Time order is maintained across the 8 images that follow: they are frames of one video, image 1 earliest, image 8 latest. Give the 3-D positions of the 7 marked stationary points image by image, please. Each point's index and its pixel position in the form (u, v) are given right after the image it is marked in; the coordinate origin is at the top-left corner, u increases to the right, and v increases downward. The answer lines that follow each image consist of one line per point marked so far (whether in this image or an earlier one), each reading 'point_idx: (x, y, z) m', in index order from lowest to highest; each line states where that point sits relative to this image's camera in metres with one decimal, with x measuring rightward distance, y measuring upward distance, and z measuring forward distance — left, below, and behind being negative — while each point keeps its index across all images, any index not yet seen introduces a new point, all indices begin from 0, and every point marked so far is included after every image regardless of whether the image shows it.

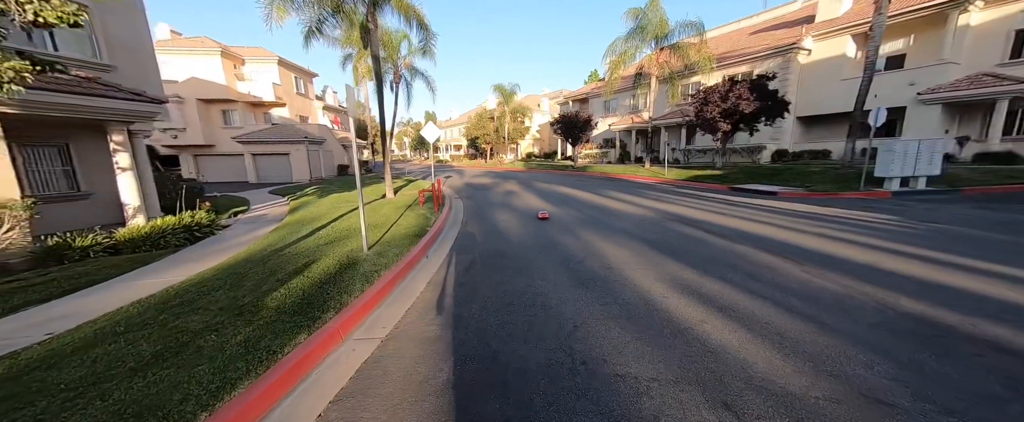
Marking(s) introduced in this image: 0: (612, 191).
0: (+3.9, +0.4, +14.0) m
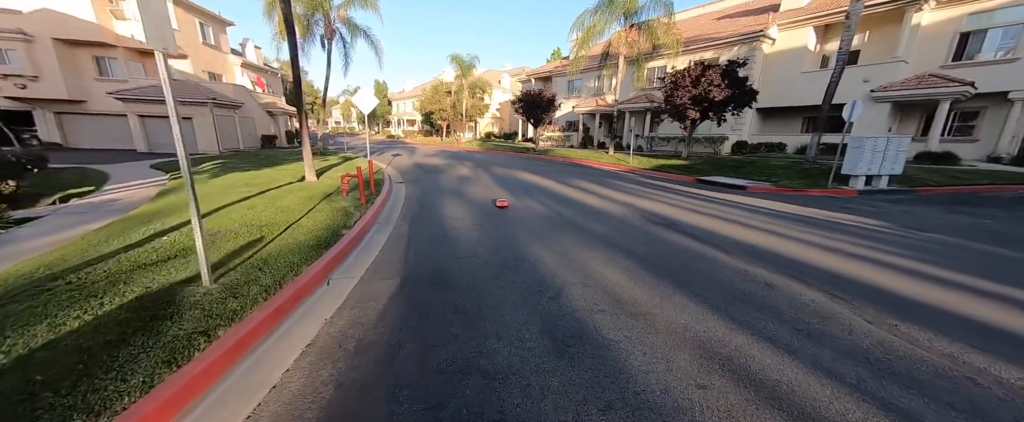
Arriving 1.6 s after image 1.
0: (+2.2, +0.8, +12.9) m
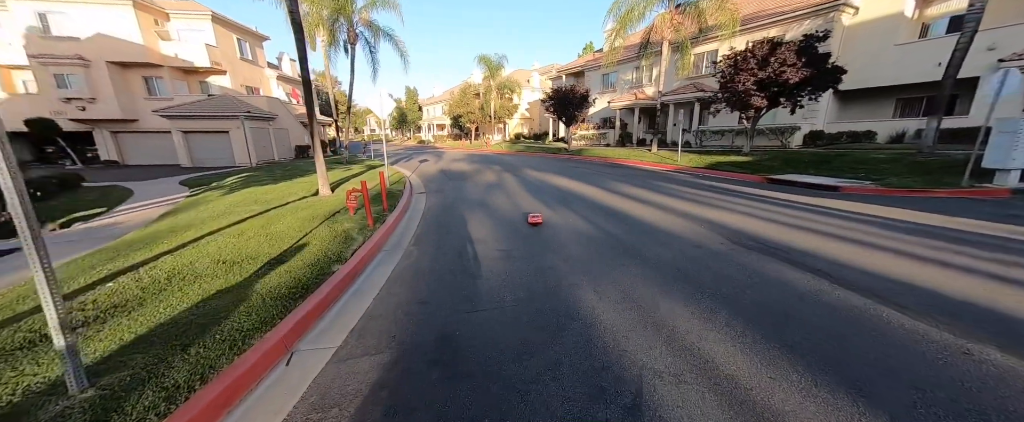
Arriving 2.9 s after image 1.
0: (+3.4, +0.6, +11.4) m
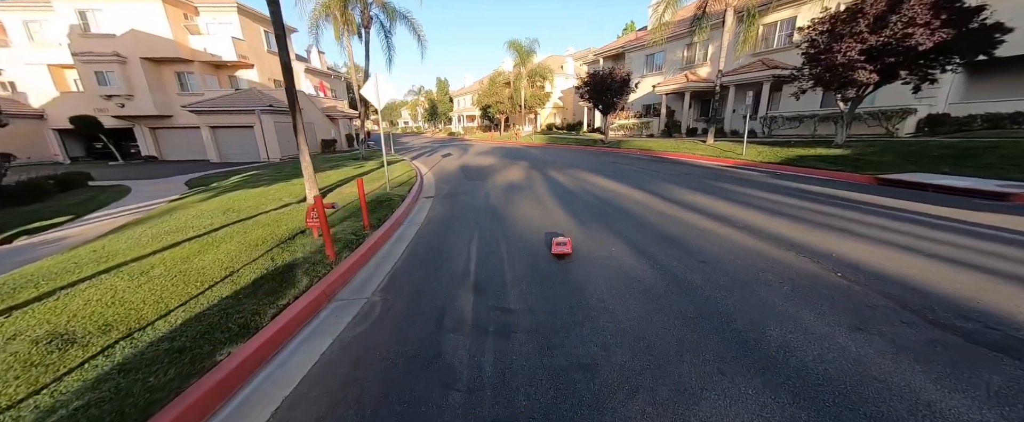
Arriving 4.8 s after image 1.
0: (+4.2, +0.4, +9.4) m
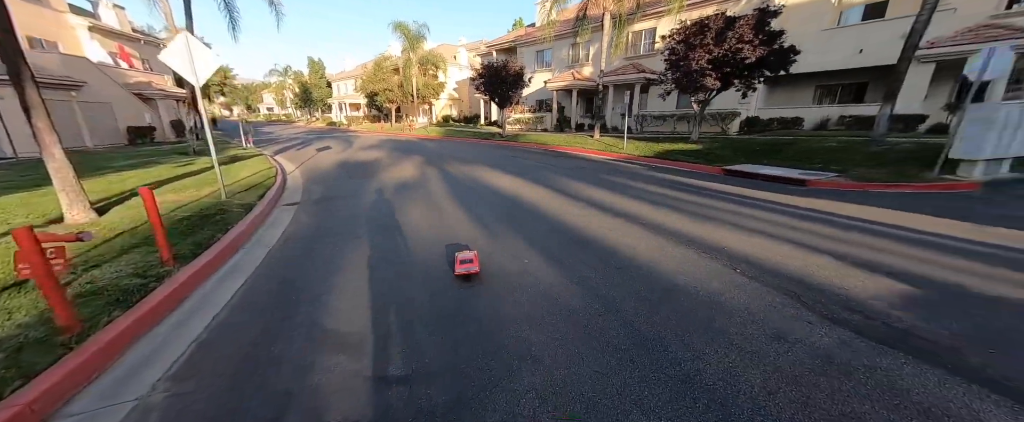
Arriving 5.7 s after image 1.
0: (+1.4, +0.5, +9.3) m
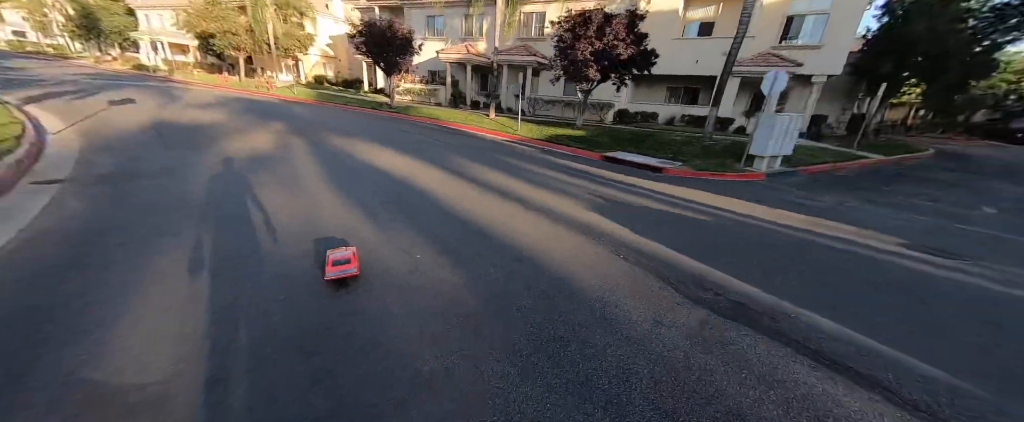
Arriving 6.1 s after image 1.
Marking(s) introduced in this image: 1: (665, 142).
0: (-1.4, +1.0, +8.8) m
1: (+7.3, +3.2, +16.1) m
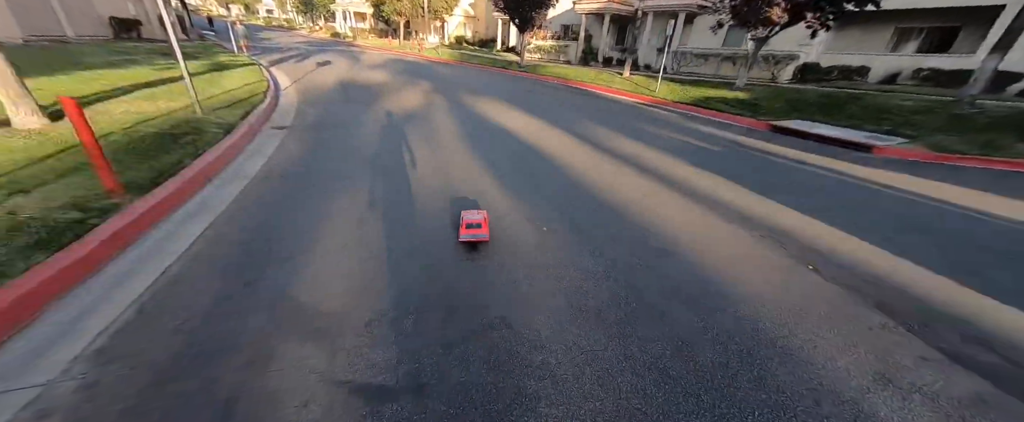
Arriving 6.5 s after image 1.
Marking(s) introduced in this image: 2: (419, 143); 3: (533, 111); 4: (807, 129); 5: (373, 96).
0: (+1.8, +1.7, +8.1) m
1: (+12.6, +3.6, +11.9) m
2: (-2.3, +1.8, +8.3) m
3: (+0.7, +3.5, +11.5) m
4: (+9.3, +2.6, +10.7) m
5: (-5.3, +4.7, +12.8) m
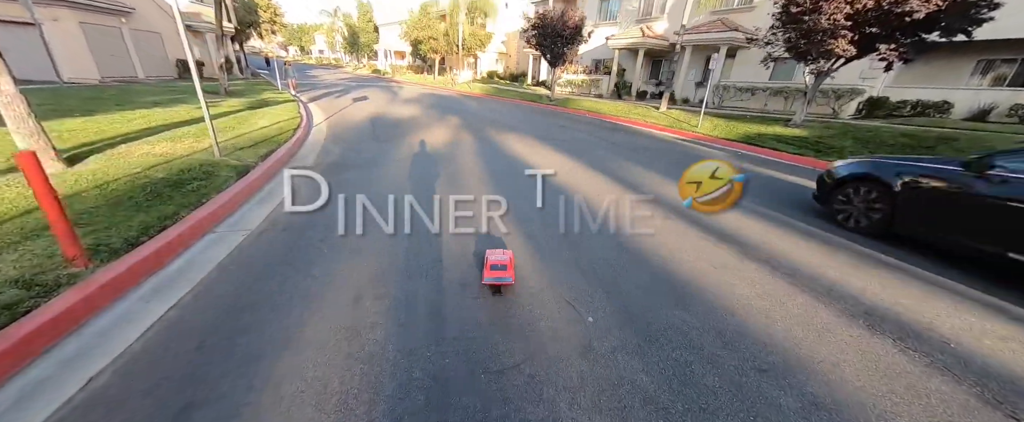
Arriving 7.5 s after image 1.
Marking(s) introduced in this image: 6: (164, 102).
0: (+2.5, +0.5, +7.0) m
1: (+13.6, +1.8, +10.0) m
2: (-1.6, +0.6, +7.4) m
3: (+1.7, +2.0, +10.6) m
4: (+10.1, +1.0, +9.0) m
5: (-4.2, +3.1, +12.4) m
6: (-16.2, +5.1, +15.9) m
